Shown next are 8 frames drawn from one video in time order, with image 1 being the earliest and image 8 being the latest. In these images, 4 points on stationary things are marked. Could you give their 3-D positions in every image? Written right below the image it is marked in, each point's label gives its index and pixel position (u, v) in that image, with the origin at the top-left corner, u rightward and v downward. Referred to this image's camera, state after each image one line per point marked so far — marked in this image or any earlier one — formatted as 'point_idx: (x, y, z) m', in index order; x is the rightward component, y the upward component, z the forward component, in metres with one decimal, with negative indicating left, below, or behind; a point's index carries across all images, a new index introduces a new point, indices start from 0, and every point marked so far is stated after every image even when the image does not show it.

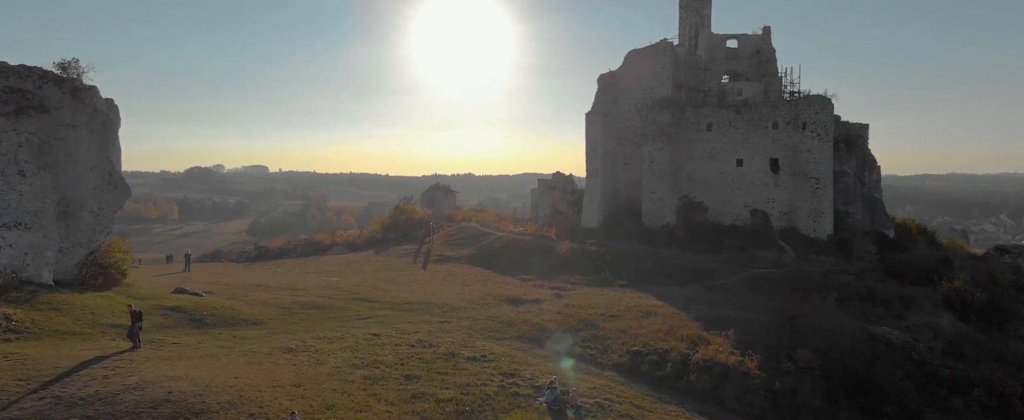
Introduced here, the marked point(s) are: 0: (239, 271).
0: (-8.3, -1.9, +17.4) m
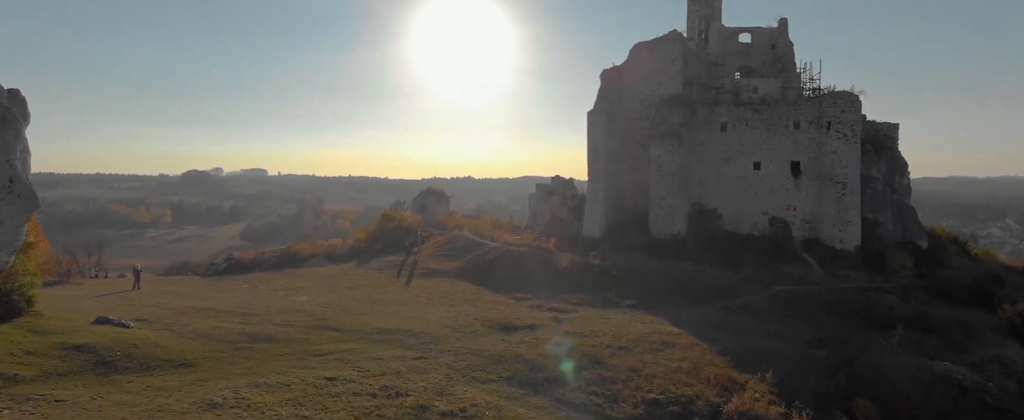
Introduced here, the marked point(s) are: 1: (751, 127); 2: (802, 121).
0: (-8.5, -2.2, +15.5) m
1: (+8.0, +2.8, +19.3) m
2: (+9.5, +2.9, +18.9) m
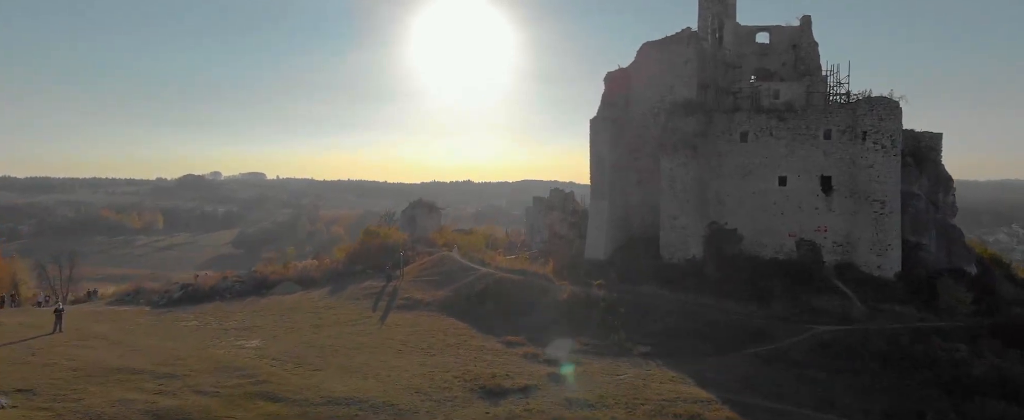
0: (-8.7, -2.8, +13.2) m
1: (+7.8, +2.2, +17.1) m
2: (+9.3, +2.3, +16.6) m
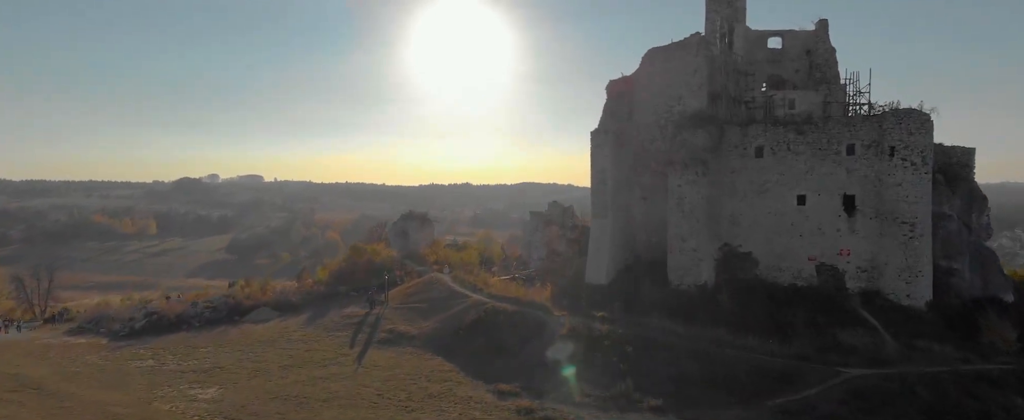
0: (-8.9, -3.3, +11.7) m
1: (+7.6, +1.6, +15.6) m
2: (+9.1, +1.7, +15.2) m
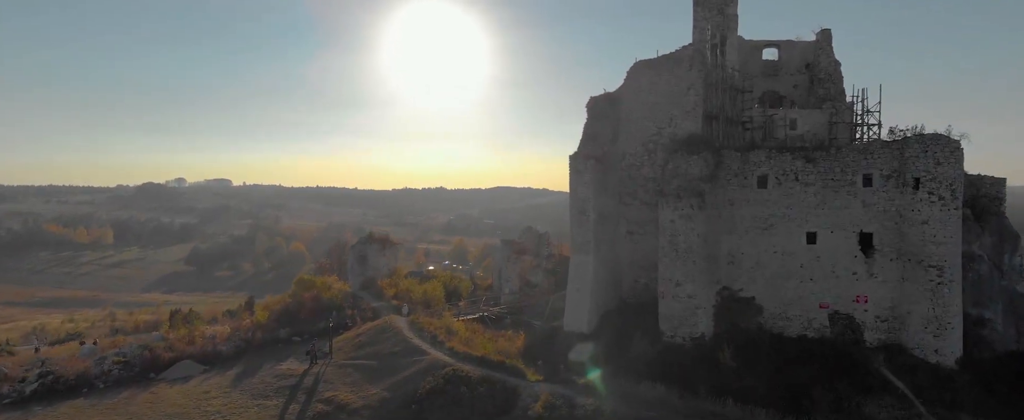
0: (-9.5, -4.3, +8.9) m
1: (+6.8, +0.7, +13.6) m
2: (+8.3, +0.8, +13.2) m
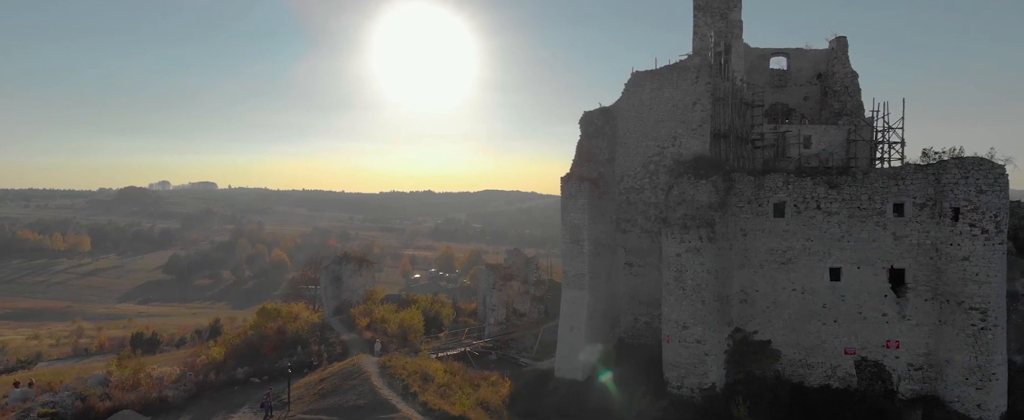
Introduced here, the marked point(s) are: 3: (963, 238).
0: (-9.7, -5.0, +7.0) m
1: (+6.5, 0.0, +12.0) m
2: (+8.0, +0.1, +11.6) m
3: (+8.8, -0.6, +11.1) m
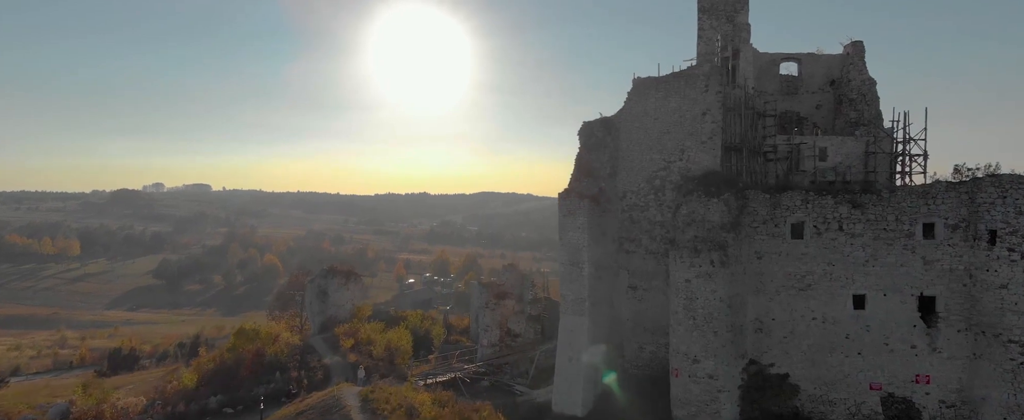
0: (-9.8, -5.4, +5.8) m
1: (+6.4, -0.4, +10.9) m
2: (+7.9, -0.3, +10.6) m
3: (+8.6, -1.0, +10.1) m
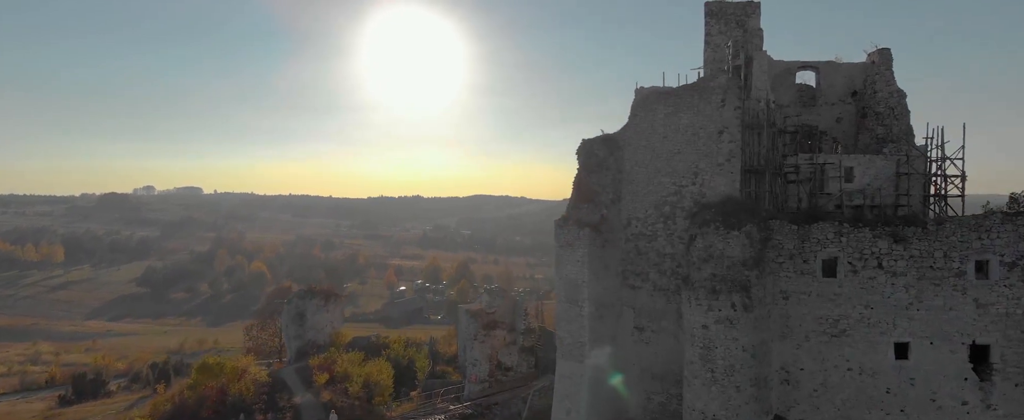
0: (-10.0, -5.9, +4.2) m
1: (+6.2, -1.0, +9.5) m
2: (+7.7, -0.9, +9.2) m
3: (+8.5, -1.5, +8.7) m
